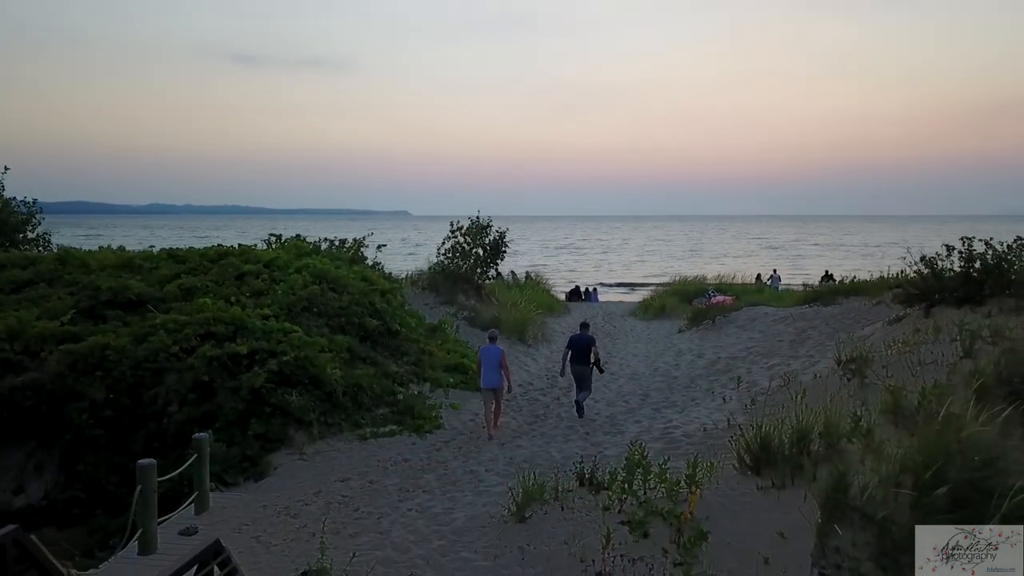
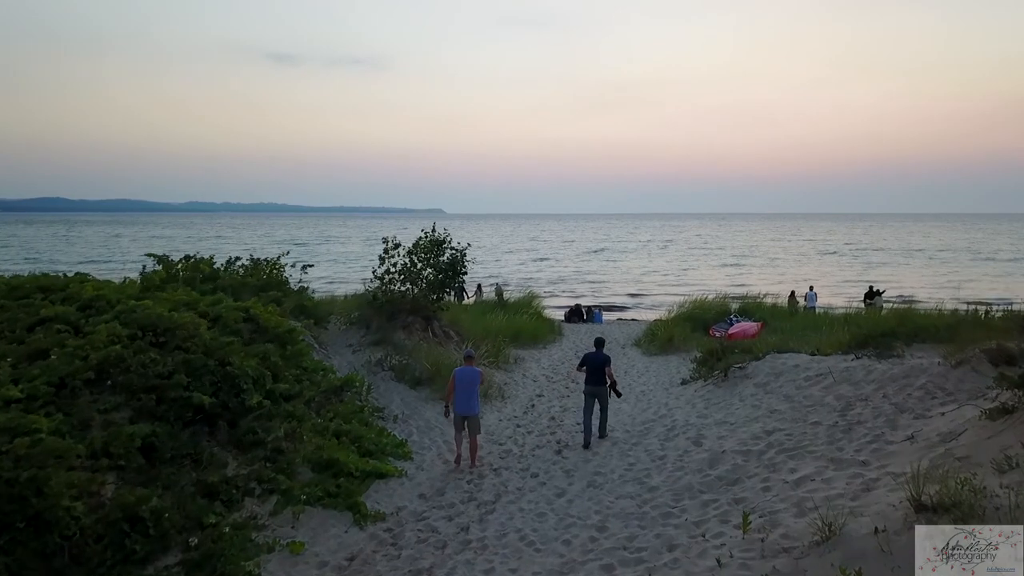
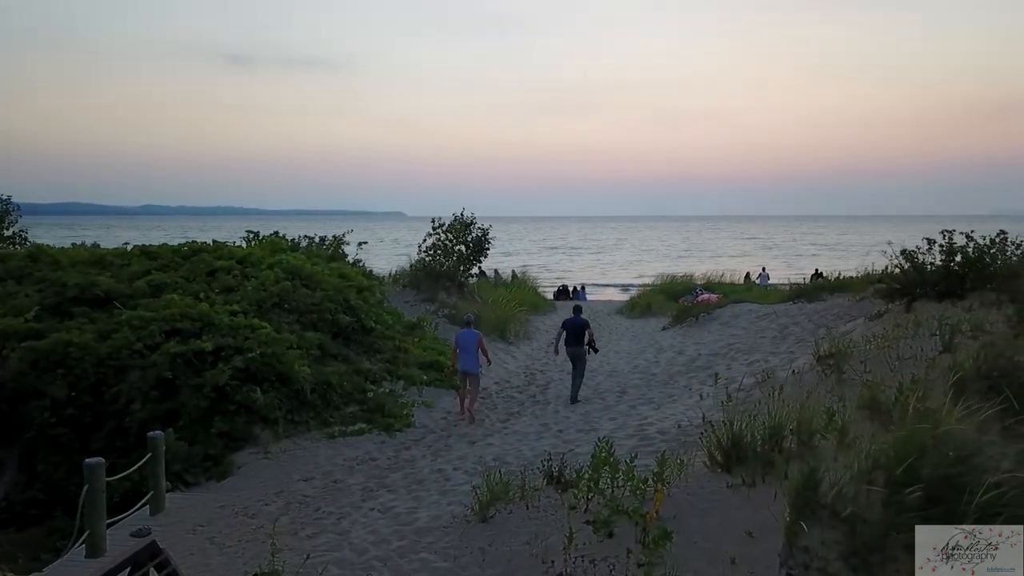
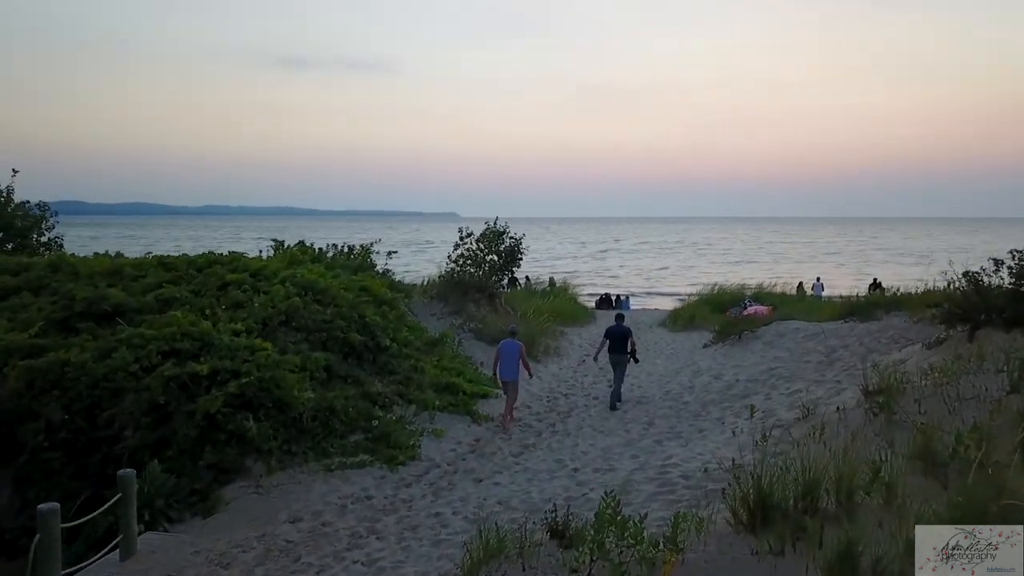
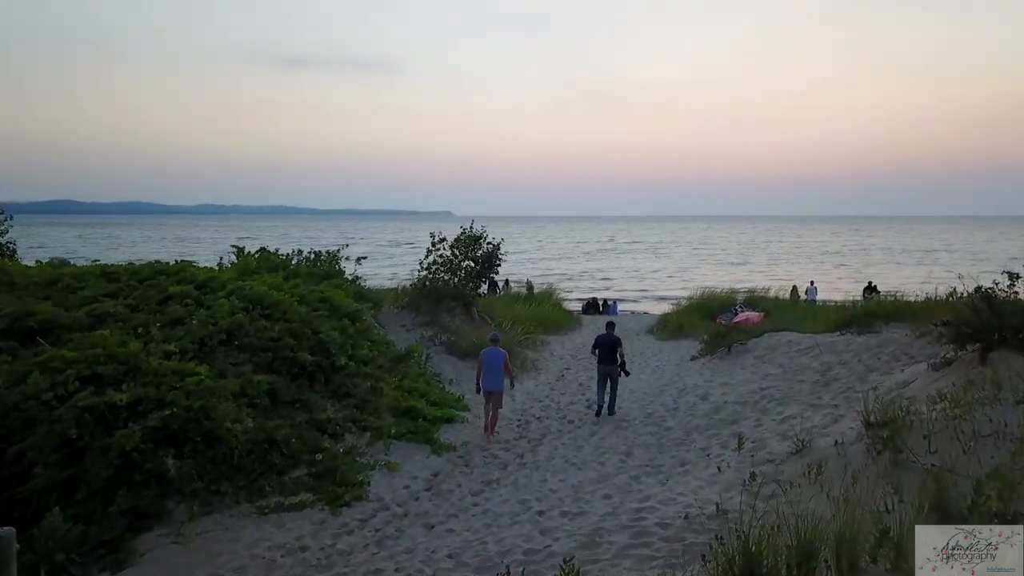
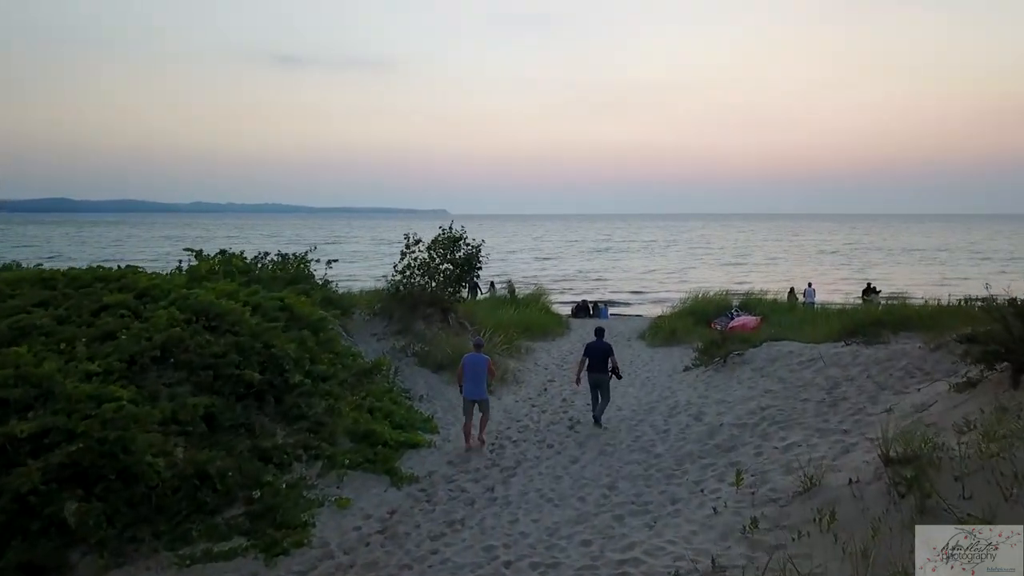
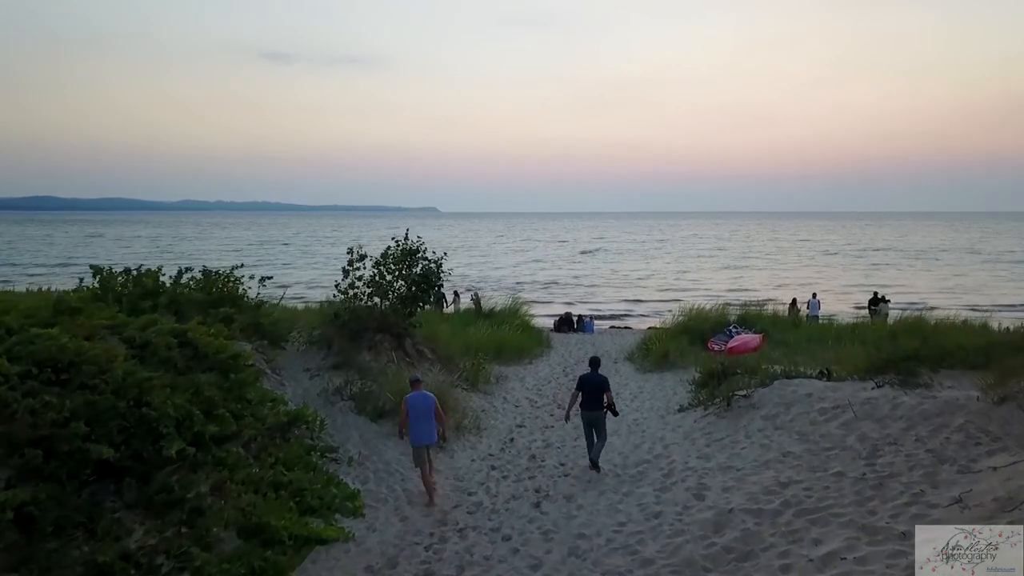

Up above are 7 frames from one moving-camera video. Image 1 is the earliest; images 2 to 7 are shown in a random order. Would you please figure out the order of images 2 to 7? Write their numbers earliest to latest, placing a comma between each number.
3, 4, 5, 6, 2, 7
